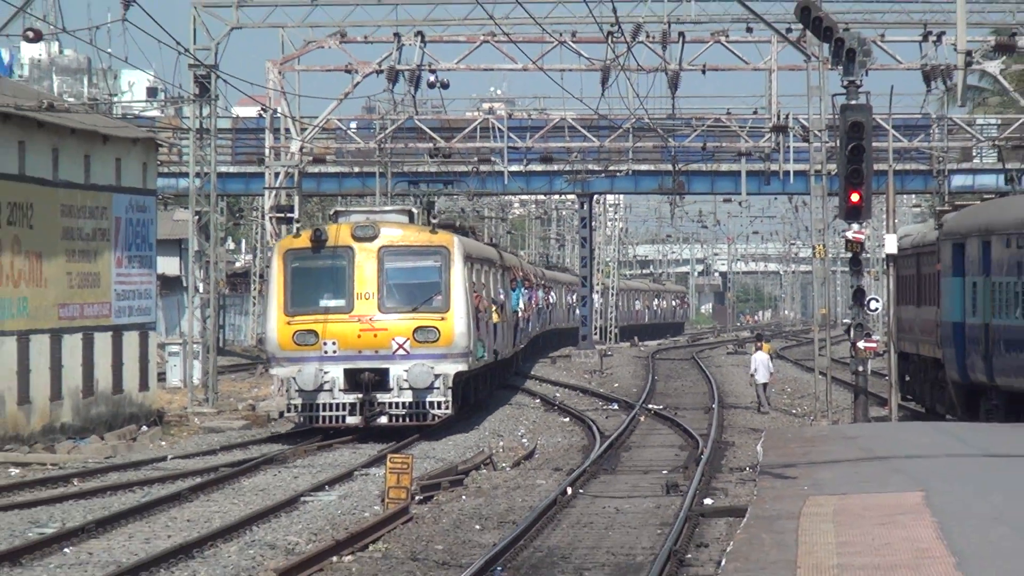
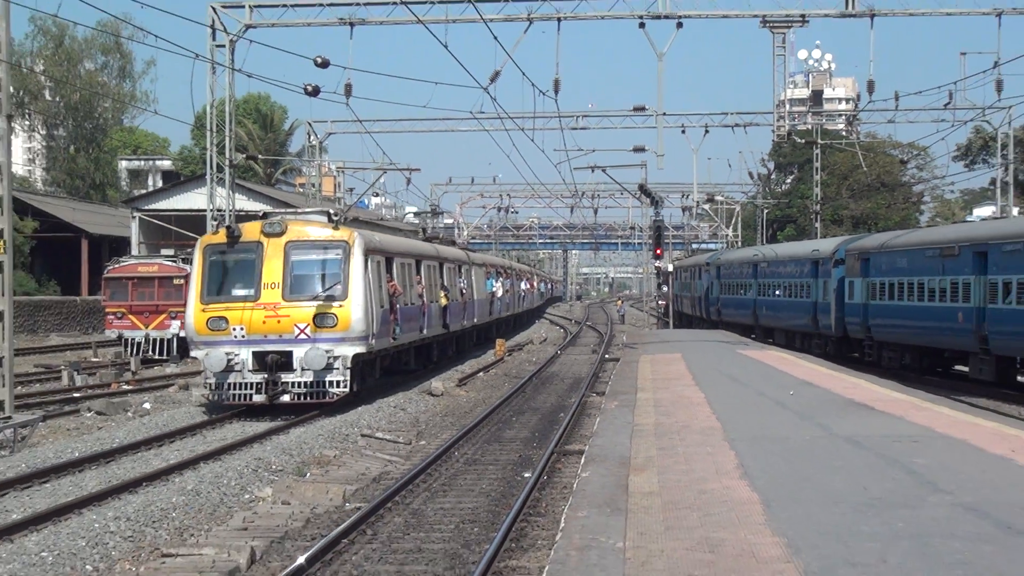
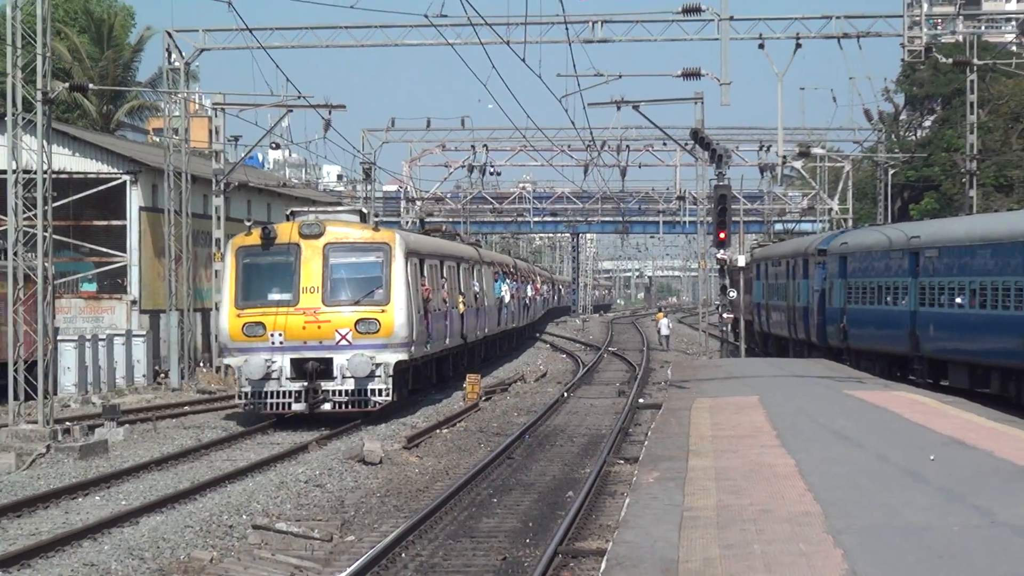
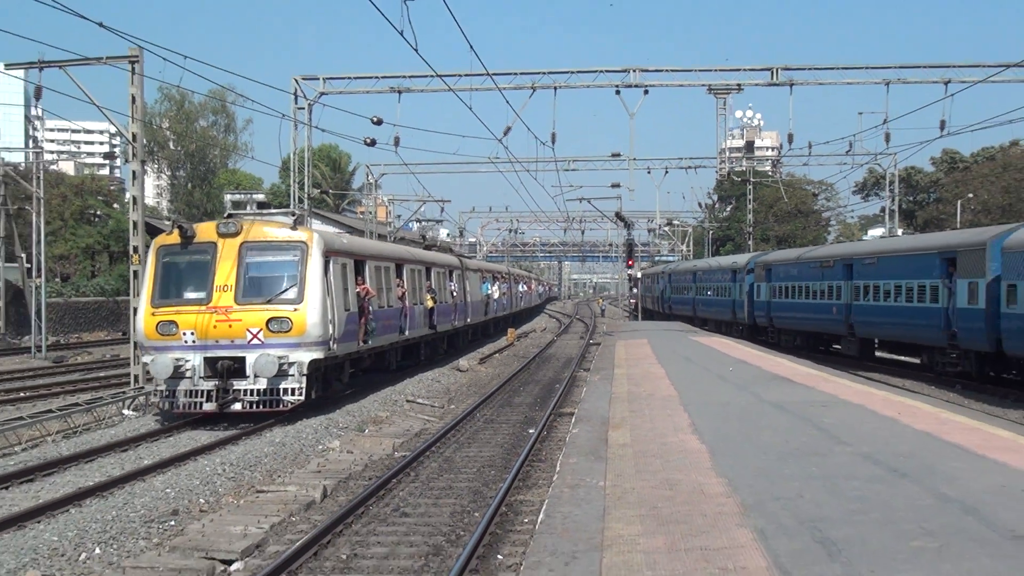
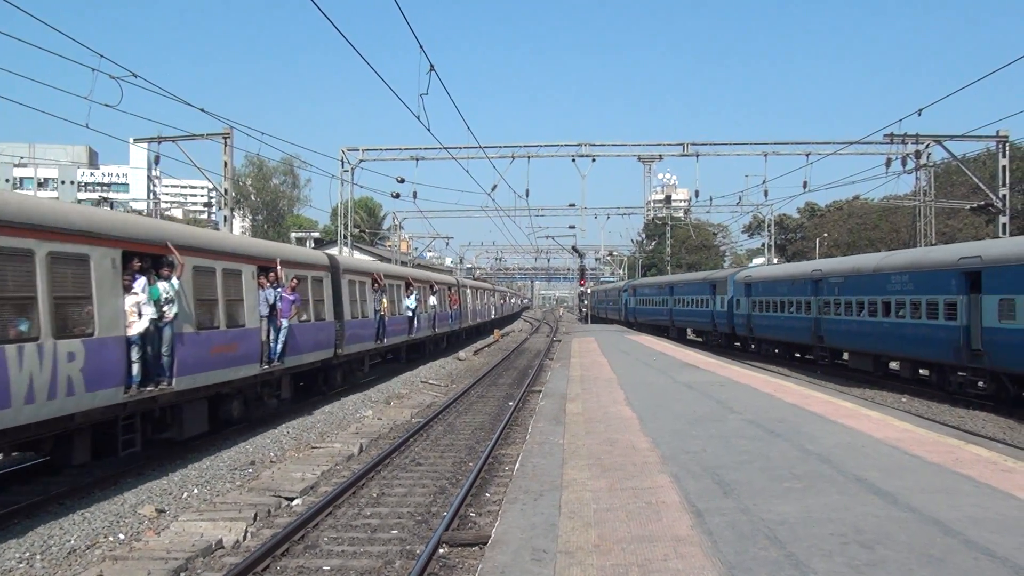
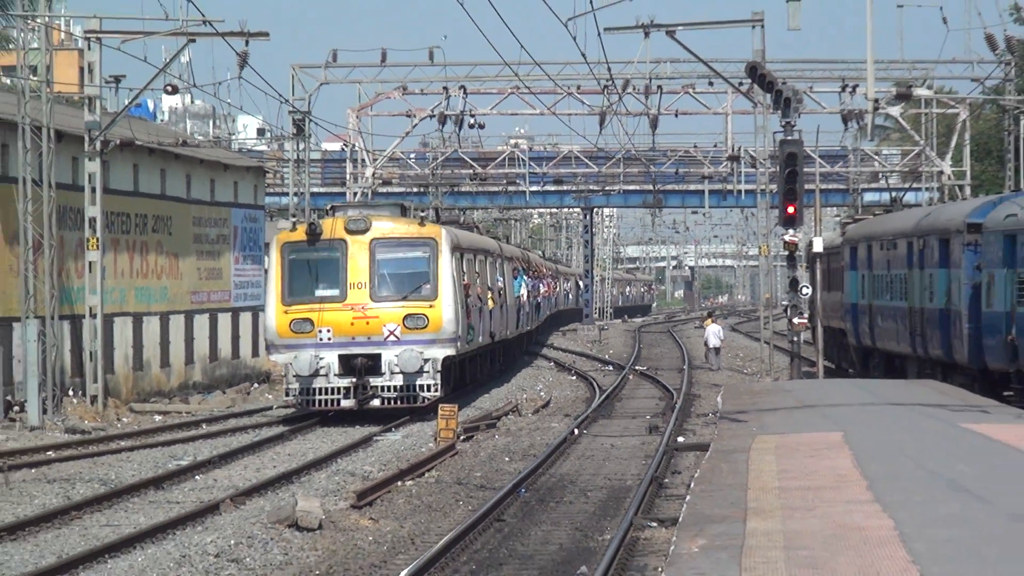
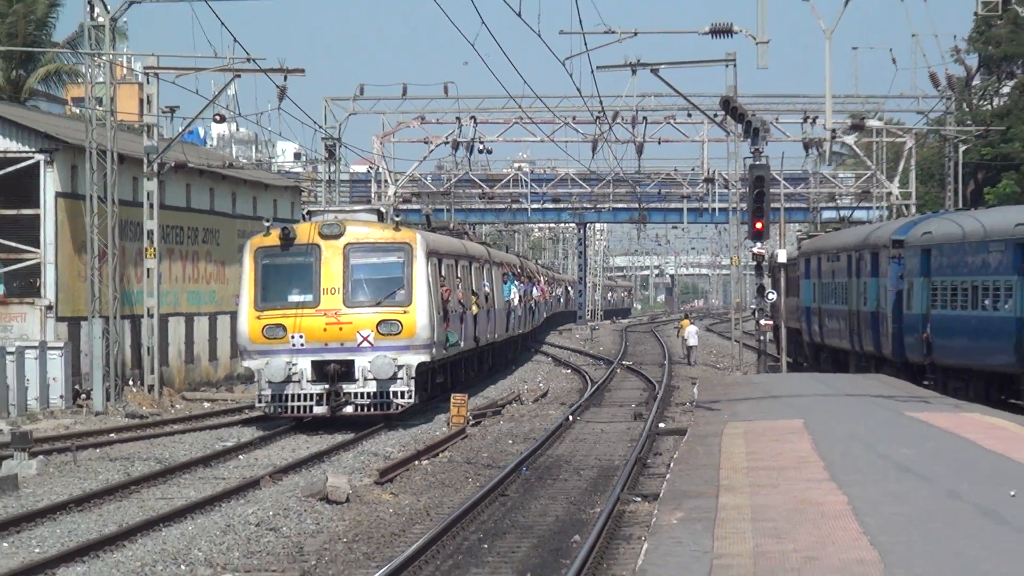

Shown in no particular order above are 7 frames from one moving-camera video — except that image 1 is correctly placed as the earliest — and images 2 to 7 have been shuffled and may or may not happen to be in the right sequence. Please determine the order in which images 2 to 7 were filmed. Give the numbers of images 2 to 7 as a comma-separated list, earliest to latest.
6, 7, 3, 2, 4, 5
